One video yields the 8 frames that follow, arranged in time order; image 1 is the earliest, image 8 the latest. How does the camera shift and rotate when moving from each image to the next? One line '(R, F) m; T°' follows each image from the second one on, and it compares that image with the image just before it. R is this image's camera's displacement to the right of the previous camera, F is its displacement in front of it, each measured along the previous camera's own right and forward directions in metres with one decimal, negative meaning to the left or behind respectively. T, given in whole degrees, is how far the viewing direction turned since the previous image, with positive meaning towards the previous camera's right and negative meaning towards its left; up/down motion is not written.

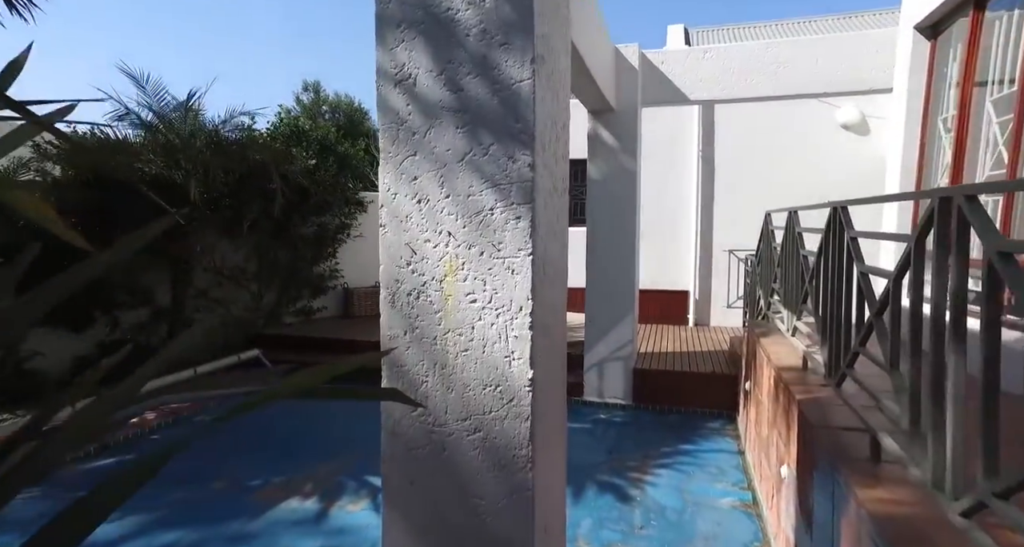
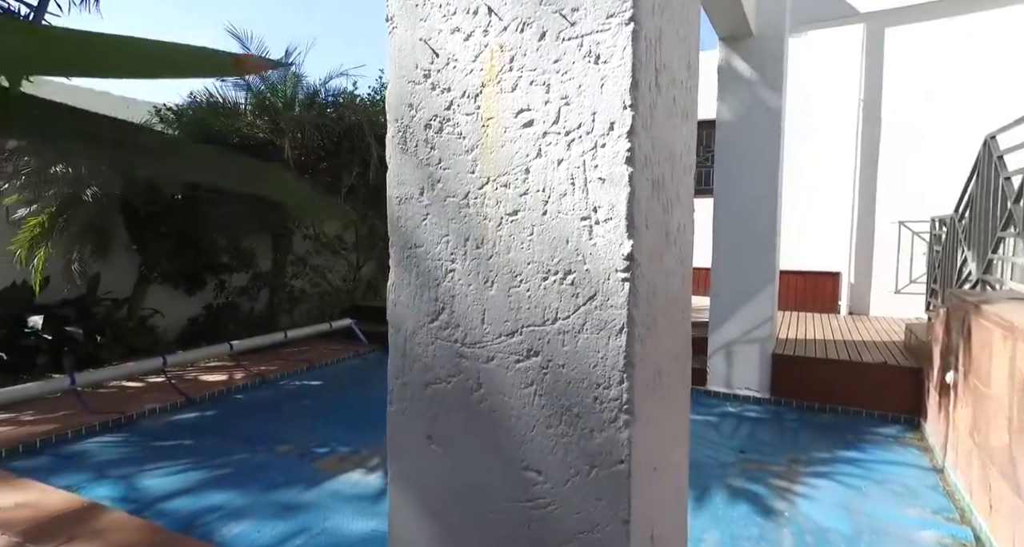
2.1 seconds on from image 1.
(+0.1, +0.7) m; -11°
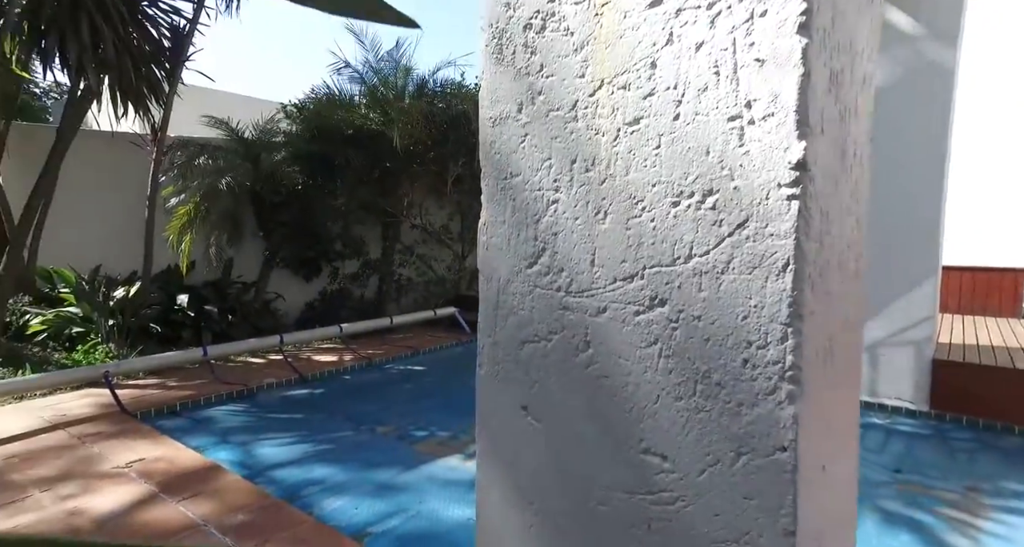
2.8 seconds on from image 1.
(0.0, +0.2) m; -10°
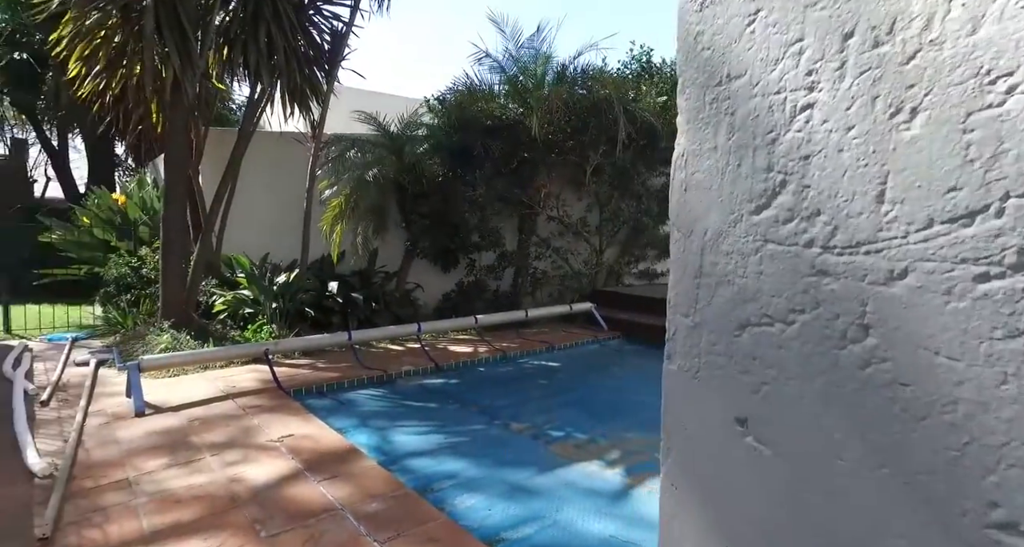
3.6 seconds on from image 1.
(-0.1, +0.3) m; -12°
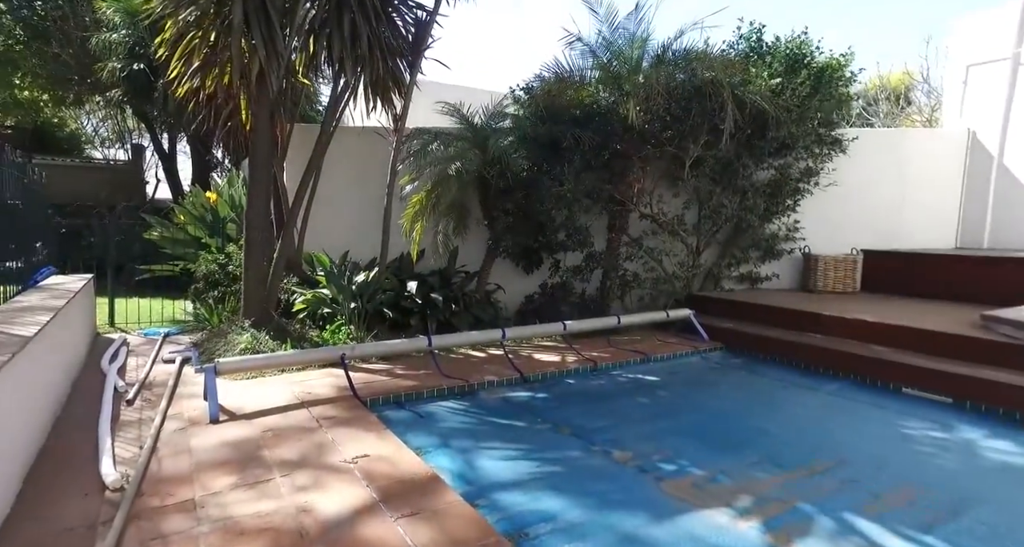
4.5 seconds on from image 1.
(-0.2, +0.5) m; -7°
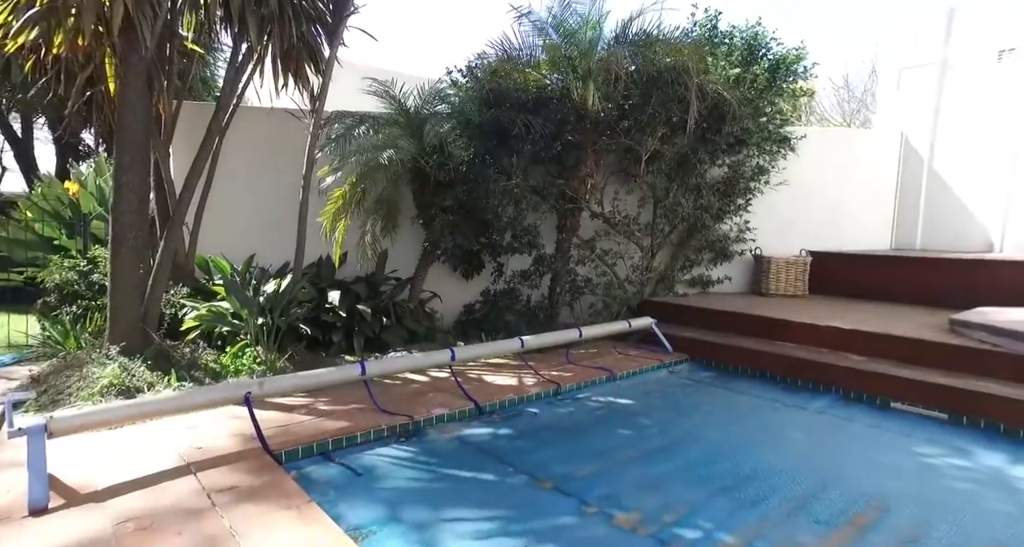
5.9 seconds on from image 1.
(-0.2, +0.8) m; +8°
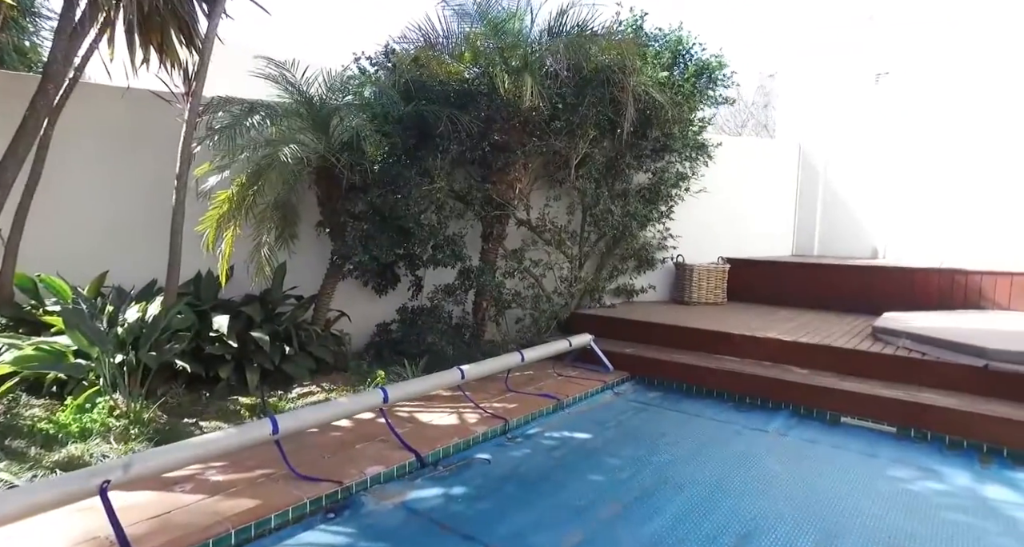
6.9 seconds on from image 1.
(-0.3, +0.6) m; +10°
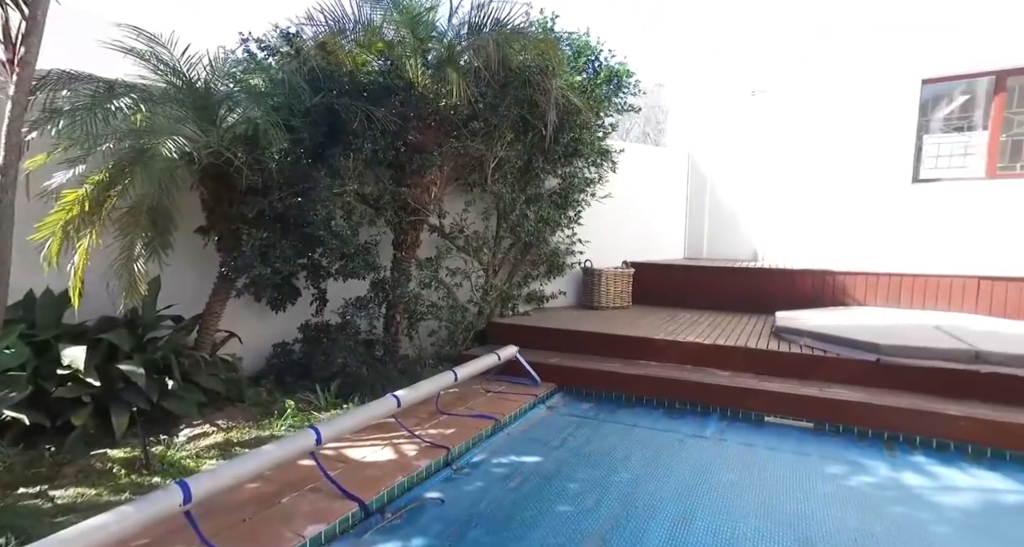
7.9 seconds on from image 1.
(-0.4, +0.4) m; +12°
